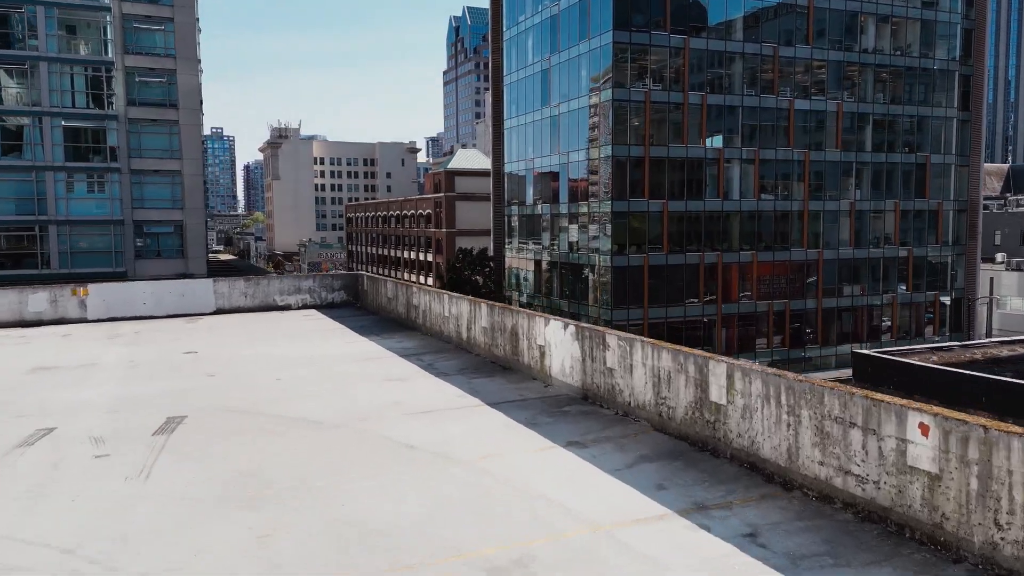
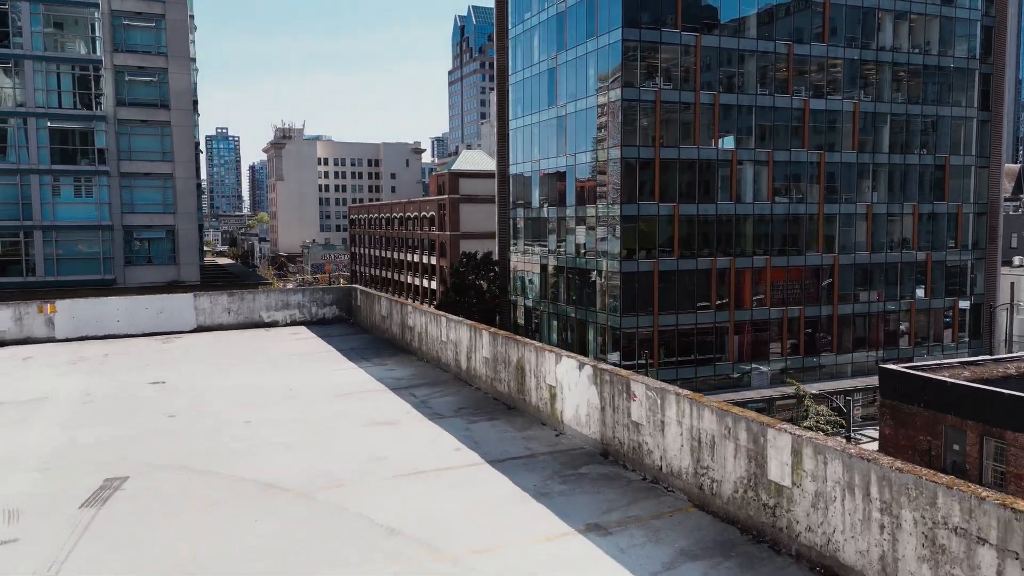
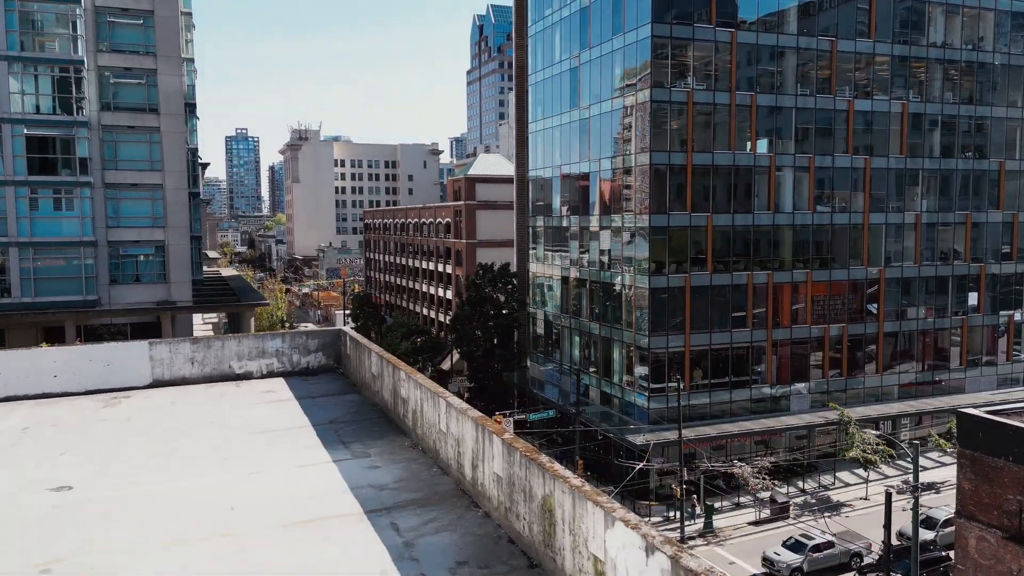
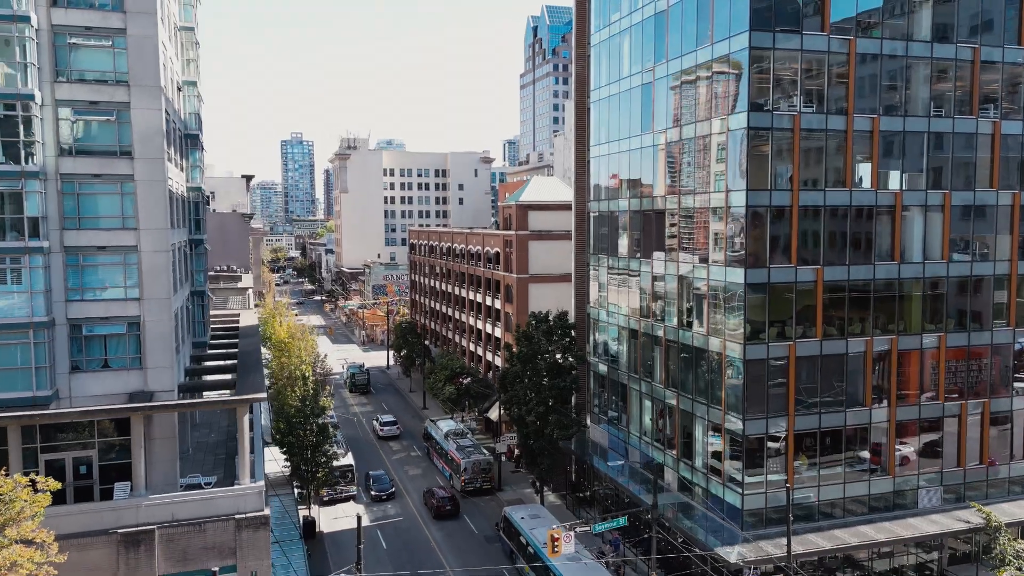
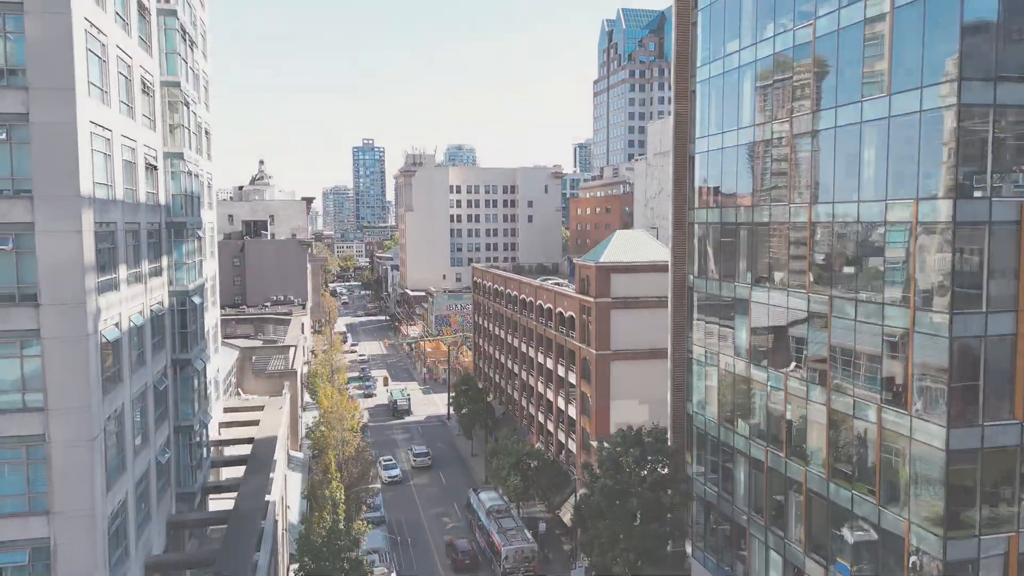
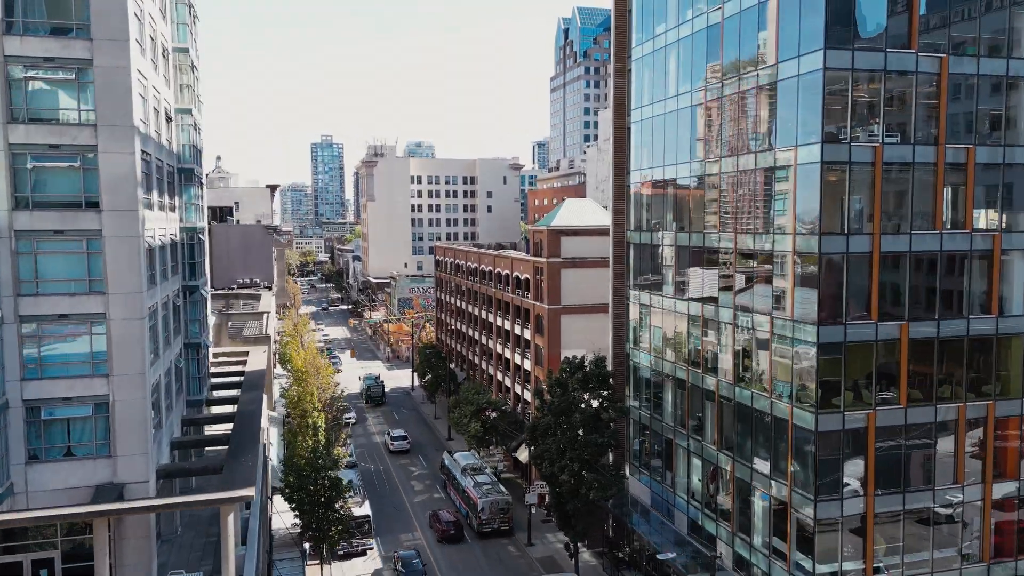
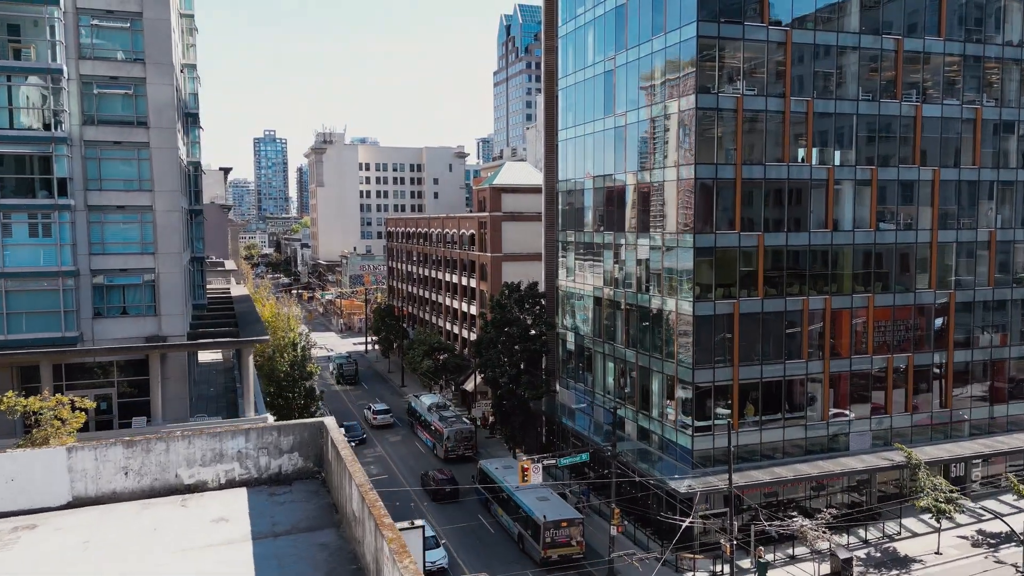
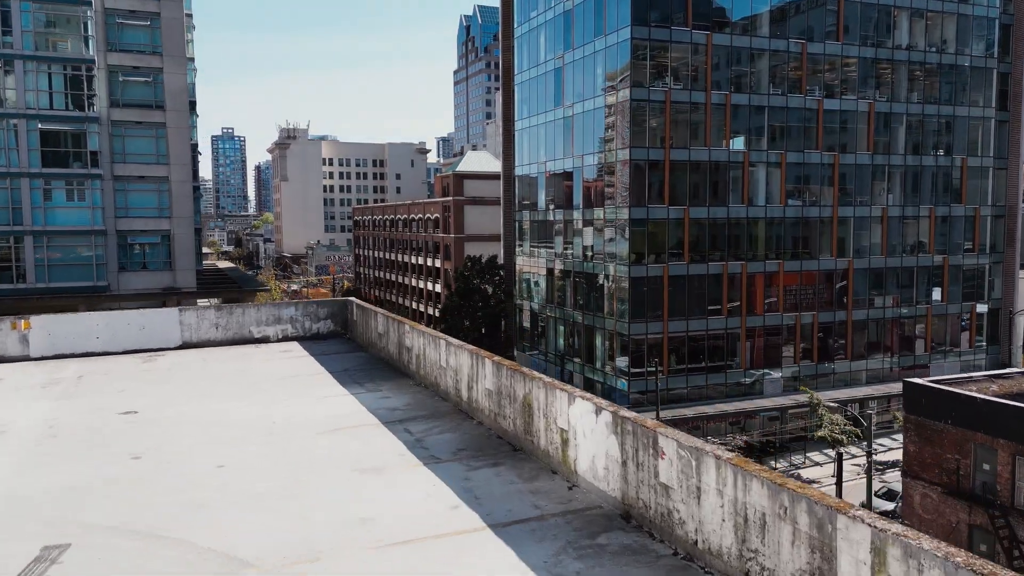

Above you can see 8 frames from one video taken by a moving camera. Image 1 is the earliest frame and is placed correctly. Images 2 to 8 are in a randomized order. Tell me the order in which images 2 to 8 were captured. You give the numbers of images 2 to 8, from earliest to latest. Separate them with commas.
2, 8, 3, 7, 4, 6, 5
